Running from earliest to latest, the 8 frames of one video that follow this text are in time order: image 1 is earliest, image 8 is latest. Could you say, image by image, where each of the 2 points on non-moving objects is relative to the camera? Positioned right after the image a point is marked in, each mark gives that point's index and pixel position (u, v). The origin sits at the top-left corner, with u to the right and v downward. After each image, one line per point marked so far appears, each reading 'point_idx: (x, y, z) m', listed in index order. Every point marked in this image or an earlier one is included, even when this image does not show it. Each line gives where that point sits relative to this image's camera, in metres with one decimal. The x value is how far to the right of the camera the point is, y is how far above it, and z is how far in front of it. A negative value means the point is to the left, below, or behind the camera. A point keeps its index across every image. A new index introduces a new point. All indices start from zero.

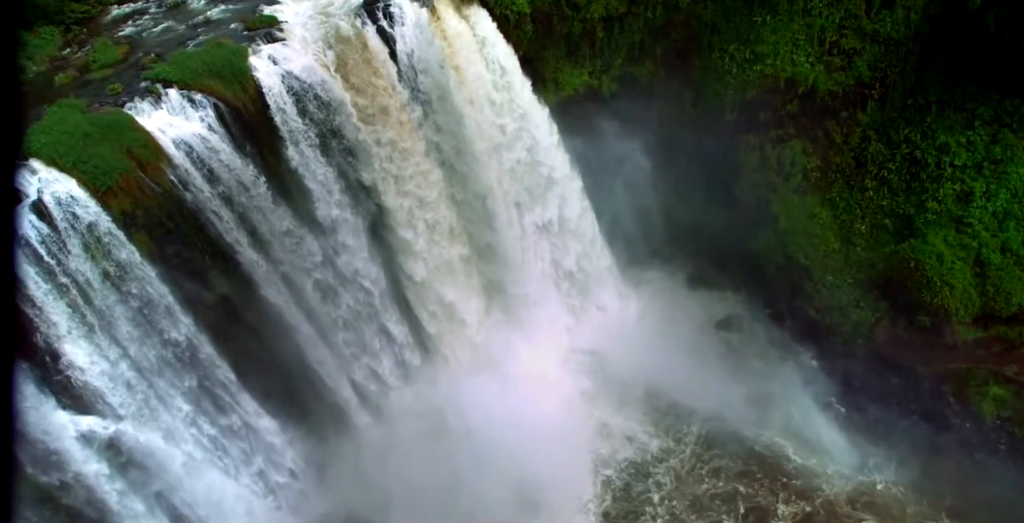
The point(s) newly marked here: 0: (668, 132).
0: (+4.0, +3.1, +20.1) m
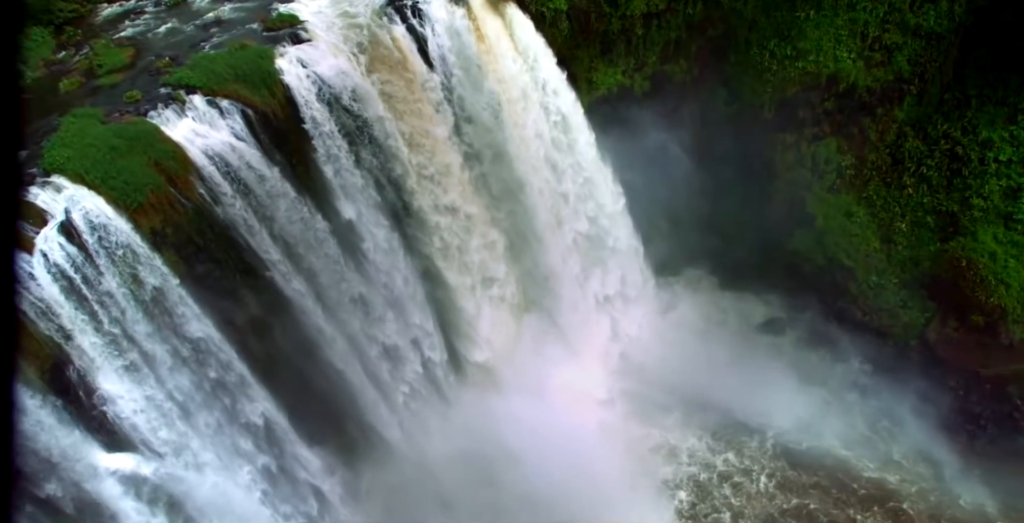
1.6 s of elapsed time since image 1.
0: (+4.6, +3.0, +19.5) m
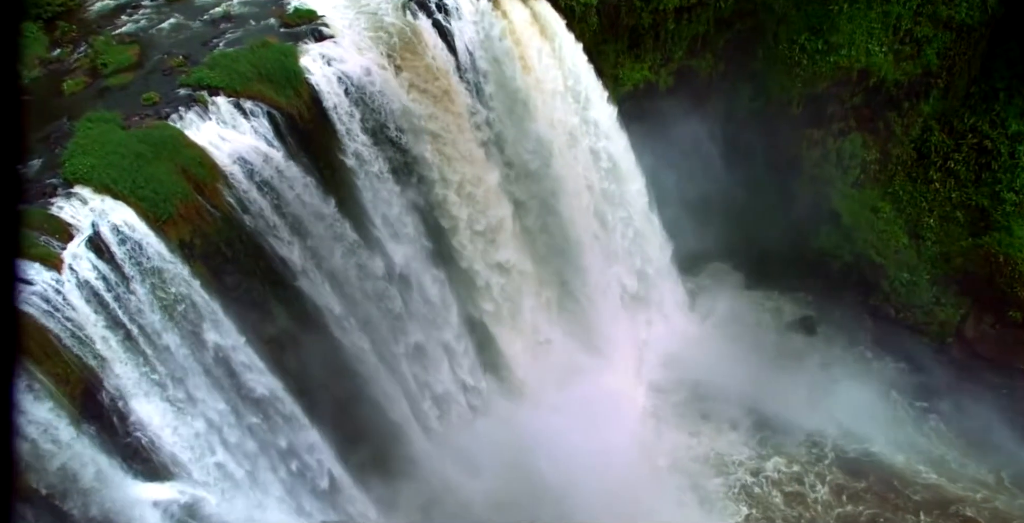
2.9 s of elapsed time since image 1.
0: (+5.1, +3.0, +19.1) m
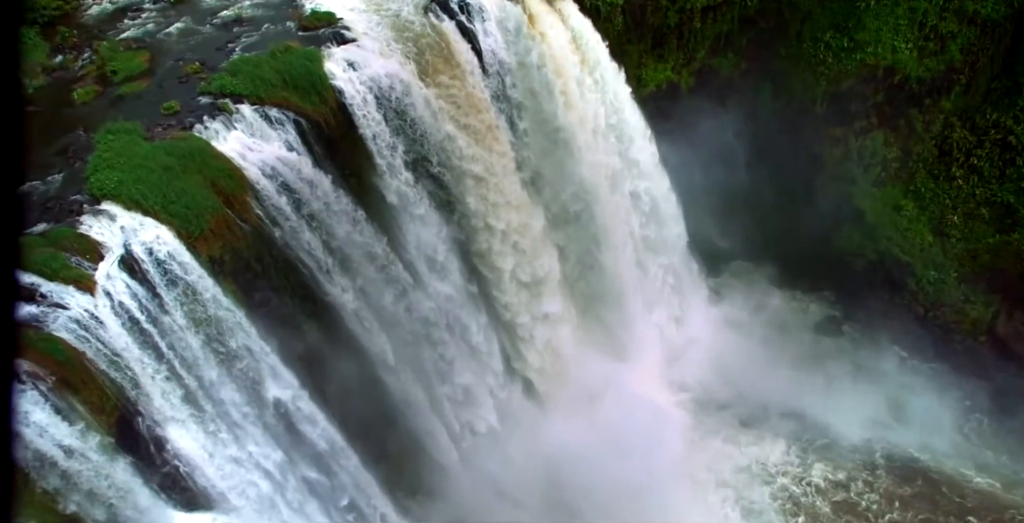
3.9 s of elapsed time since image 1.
0: (+5.5, +3.0, +18.8) m
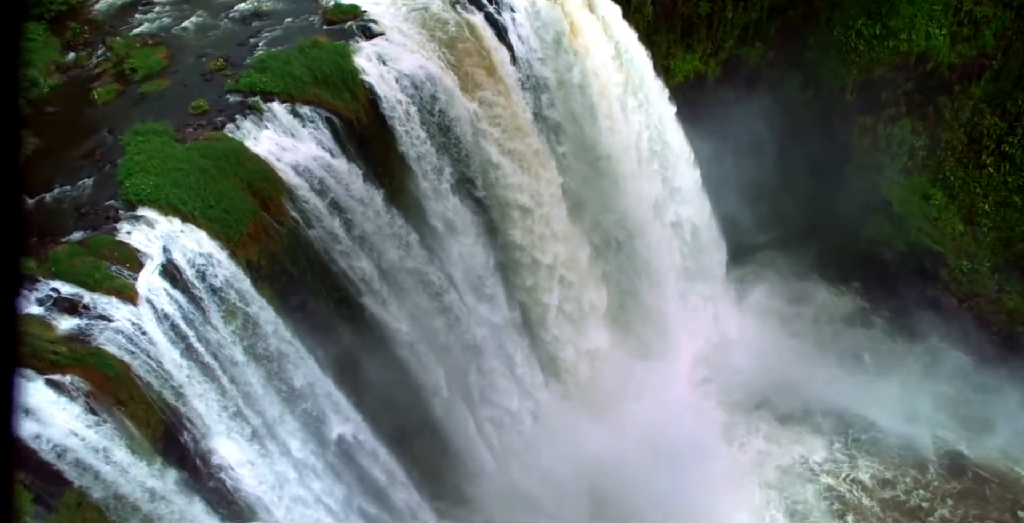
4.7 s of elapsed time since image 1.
0: (+6.0, +3.2, +18.5) m
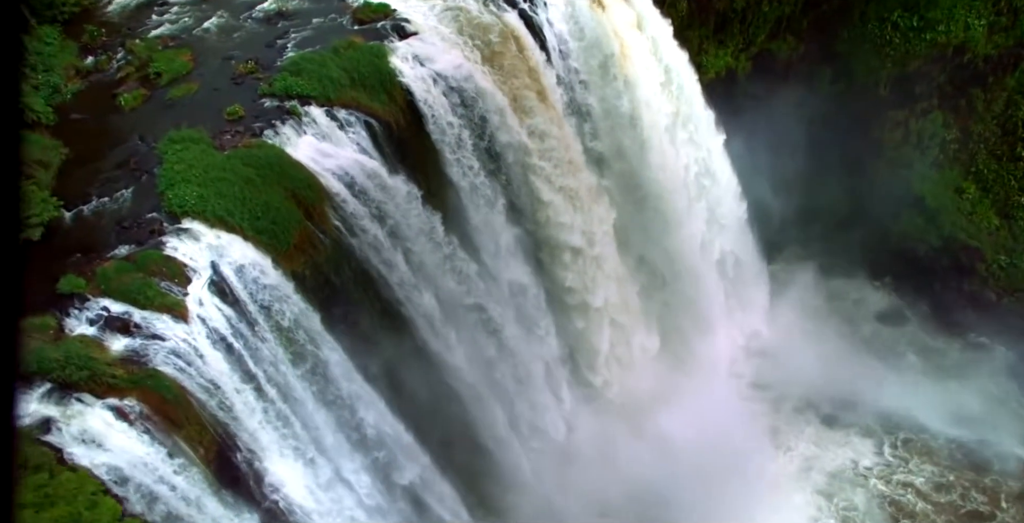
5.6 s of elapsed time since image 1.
0: (+6.5, +3.3, +18.2) m
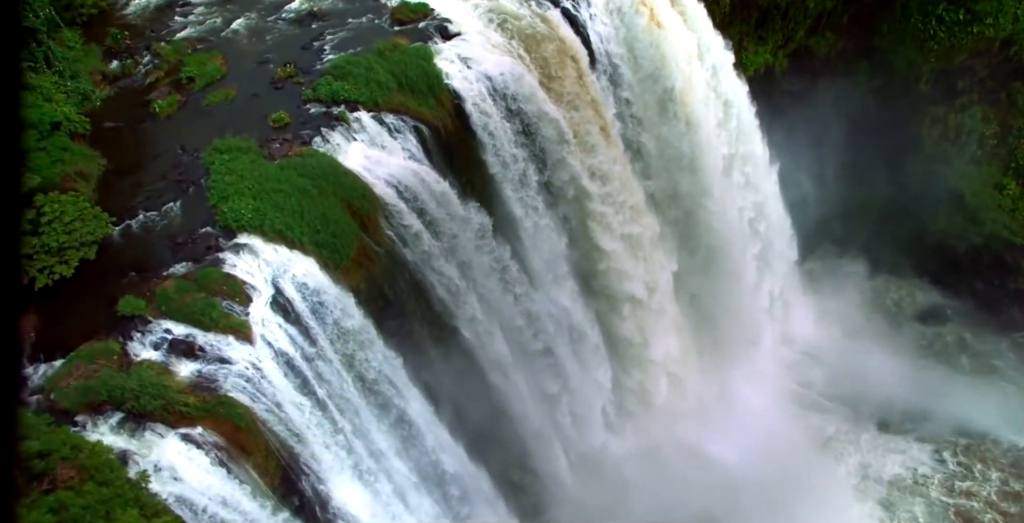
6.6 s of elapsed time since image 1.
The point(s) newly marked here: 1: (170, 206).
0: (+7.2, +3.3, +17.8) m
1: (-4.2, +0.7, +10.5) m
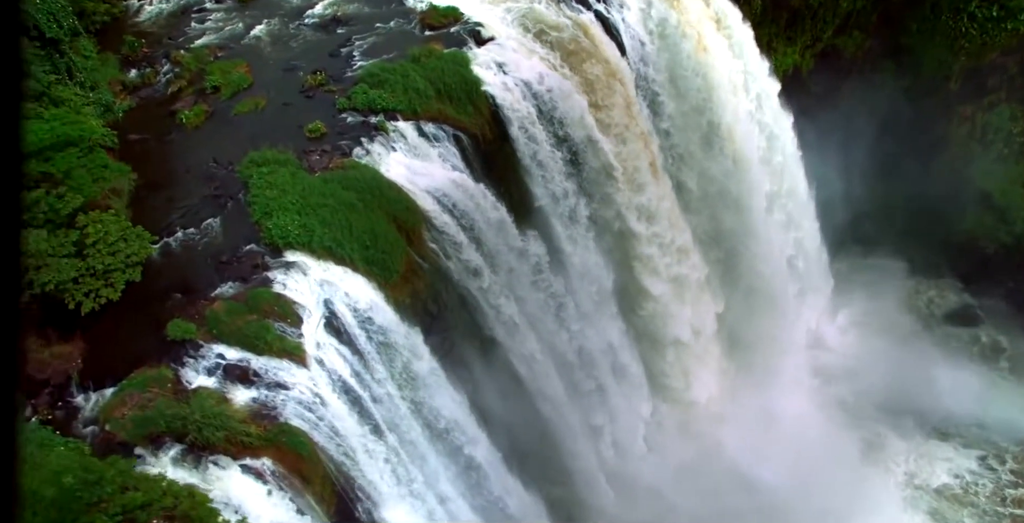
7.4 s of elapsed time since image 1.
0: (+7.7, +3.2, +17.6) m
1: (-3.6, +0.5, +10.1) m
